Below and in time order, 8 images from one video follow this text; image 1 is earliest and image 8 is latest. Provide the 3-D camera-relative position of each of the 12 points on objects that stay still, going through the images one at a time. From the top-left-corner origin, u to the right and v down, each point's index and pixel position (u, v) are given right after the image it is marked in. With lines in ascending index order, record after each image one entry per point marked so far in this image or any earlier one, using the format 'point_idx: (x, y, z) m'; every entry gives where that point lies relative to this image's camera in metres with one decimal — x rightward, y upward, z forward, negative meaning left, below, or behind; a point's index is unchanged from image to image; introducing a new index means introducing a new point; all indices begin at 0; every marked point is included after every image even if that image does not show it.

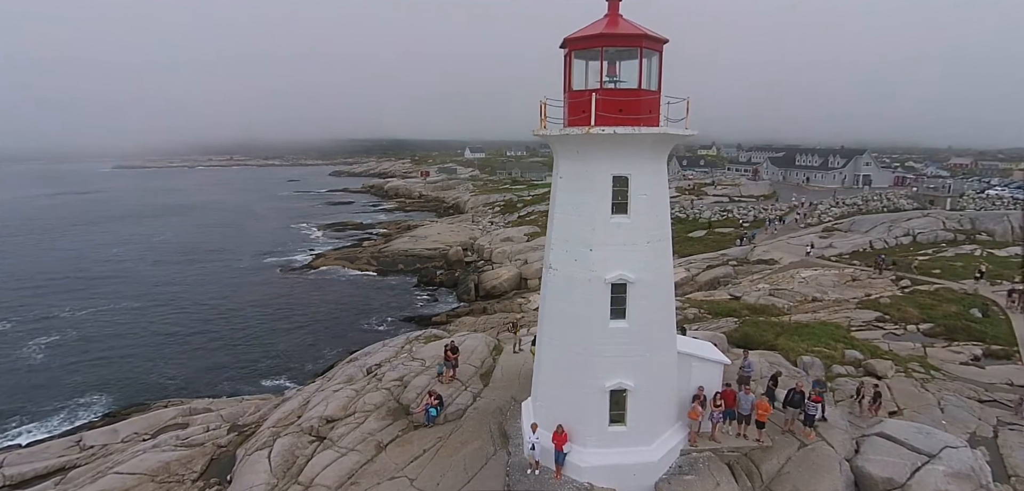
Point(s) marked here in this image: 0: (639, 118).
0: (+1.7, +1.7, +6.9) m
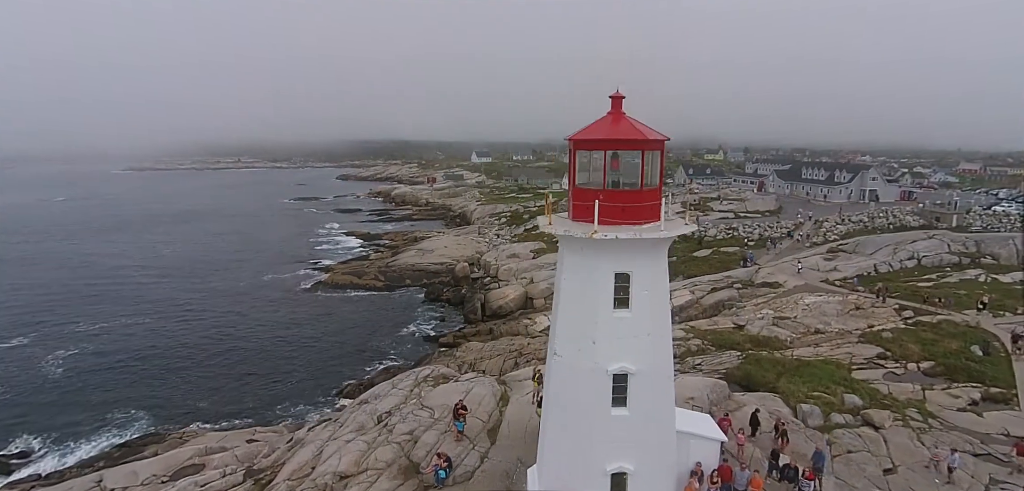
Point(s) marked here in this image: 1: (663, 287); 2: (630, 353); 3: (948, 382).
0: (+1.8, +0.4, +7.3) m
1: (+2.1, -0.6, +7.5) m
2: (+1.7, -1.5, +7.5) m
3: (+13.8, -4.3, +17.0) m
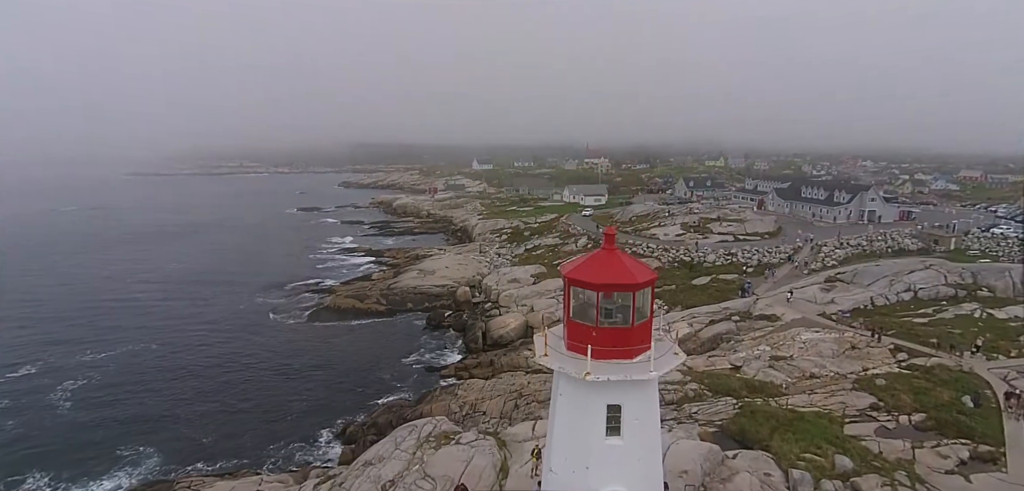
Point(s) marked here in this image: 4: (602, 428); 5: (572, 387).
0: (+1.8, -1.5, +7.7) m
1: (+2.1, -2.5, +7.9) m
2: (+1.6, -3.4, +7.9) m
3: (+13.8, -6.2, +17.4) m
4: (+1.3, -2.6, +7.8) m
5: (+0.9, -2.0, +7.8) m
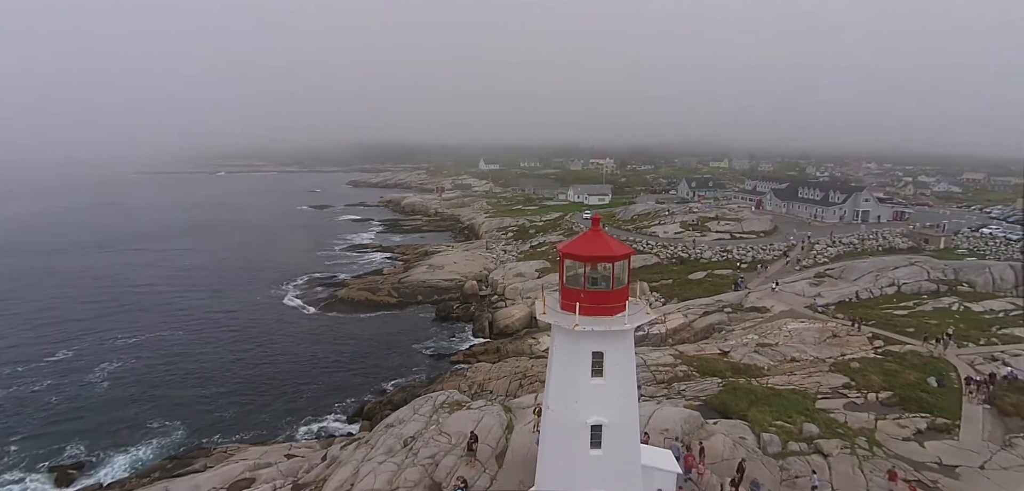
0: (+1.9, -1.2, +9.8) m
1: (+2.2, -2.2, +9.9) m
2: (+1.7, -3.0, +10.0) m
3: (+14.0, -6.0, +19.4) m
4: (+1.4, -2.3, +9.9) m
5: (+1.0, -1.7, +9.8) m
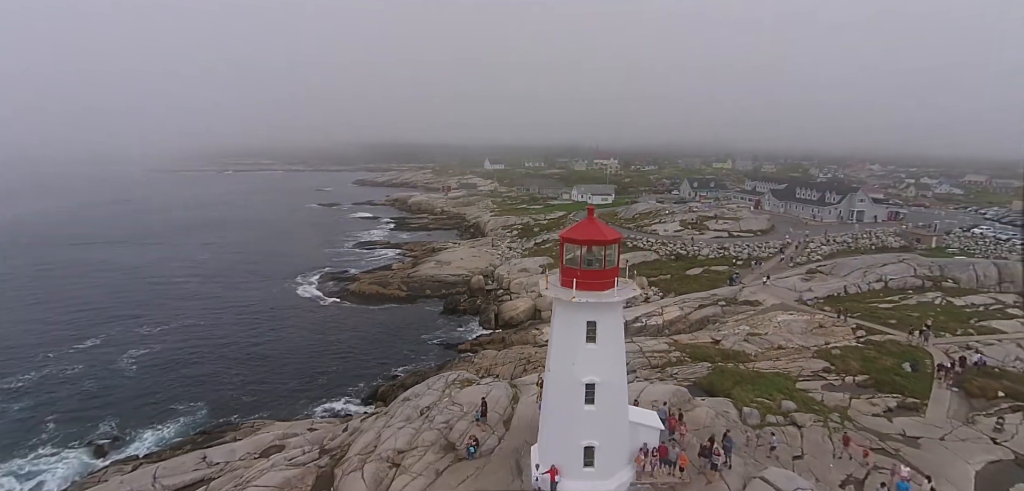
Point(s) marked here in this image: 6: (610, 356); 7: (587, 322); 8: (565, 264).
0: (+2.0, -0.9, +11.6) m
1: (+2.3, -1.8, +11.7) m
2: (+1.9, -2.7, +11.8) m
3: (+14.2, -5.8, +21.1) m
4: (+1.6, -2.0, +11.7) m
5: (+1.1, -1.4, +11.6) m
6: (+2.2, -2.4, +11.8) m
7: (+1.6, -1.6, +11.6) m
8: (+1.2, -0.4, +11.8) m
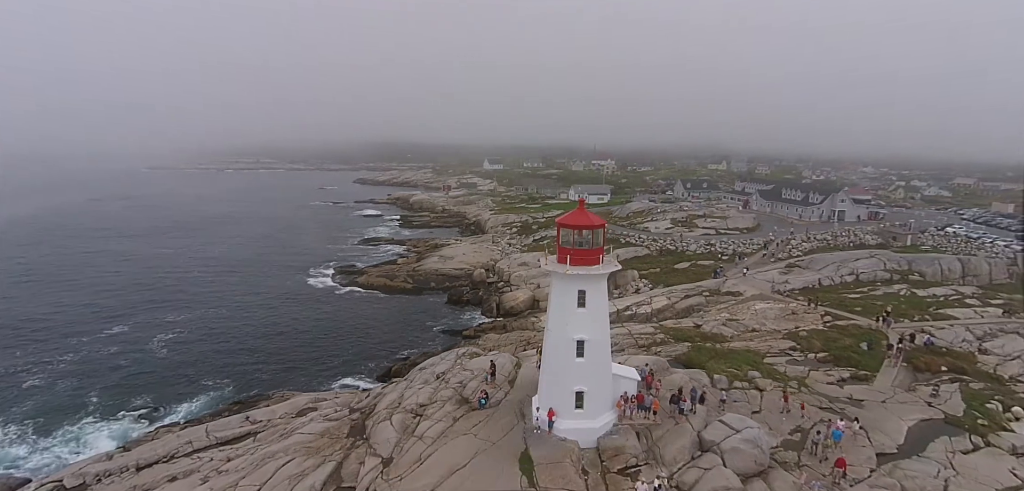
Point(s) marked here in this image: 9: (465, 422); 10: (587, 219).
0: (+2.2, -0.4, +14.5) m
1: (+2.5, -1.4, +14.6) m
2: (+2.0, -2.3, +14.7) m
3: (+14.3, -5.4, +24.0) m
4: (+1.7, -1.5, +14.6) m
5: (+1.3, -0.9, +14.6) m
6: (+2.3, -2.0, +14.7) m
7: (+1.8, -1.2, +14.5) m
8: (+1.3, 0.0, +14.7) m
9: (-1.5, -5.5, +16.7) m
10: (+2.0, +0.7, +14.3) m
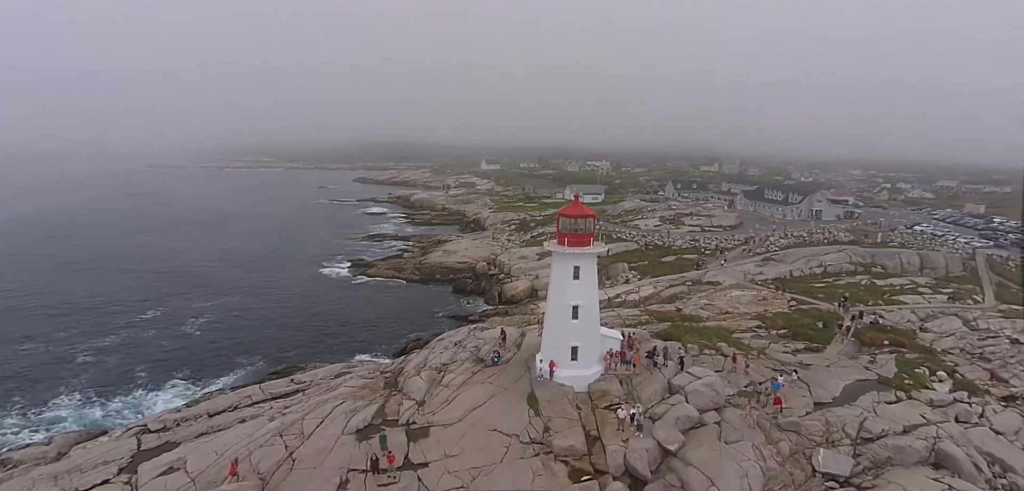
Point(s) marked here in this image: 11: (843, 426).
0: (+2.5, +0.1, +18.4) m
1: (+2.8, -0.9, +18.6) m
2: (+2.4, -1.8, +18.6) m
3: (+14.5, -4.9, +28.1) m
4: (+2.1, -1.0, +18.5) m
5: (+1.6, -0.4, +18.5) m
6: (+2.6, -1.5, +18.6) m
7: (+2.1, -0.7, +18.4) m
8: (+1.7, +0.5, +18.6) m
9: (-1.2, -4.9, +20.5) m
10: (+2.3, +1.2, +18.3) m
11: (+11.2, -6.1, +18.2) m
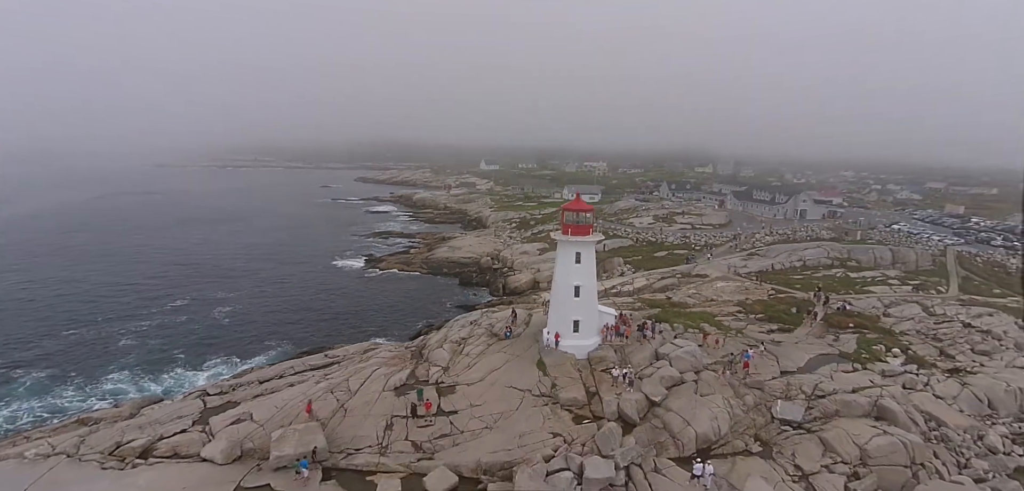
0: (+3.0, +0.5, +21.9) m
1: (+3.3, -0.5, +22.0) m
2: (+2.8, -1.3, +22.1) m
3: (+14.9, -4.5, +31.6) m
4: (+2.6, -0.6, +22.0) m
5: (+2.1, 0.0, +21.9) m
6: (+3.1, -1.0, +22.1) m
7: (+2.6, -0.3, +21.9) m
8: (+2.2, +1.0, +22.1) m
9: (-0.7, -4.5, +24.0) m
10: (+2.8, +1.7, +21.7) m
11: (+11.7, -5.7, +21.7) m
